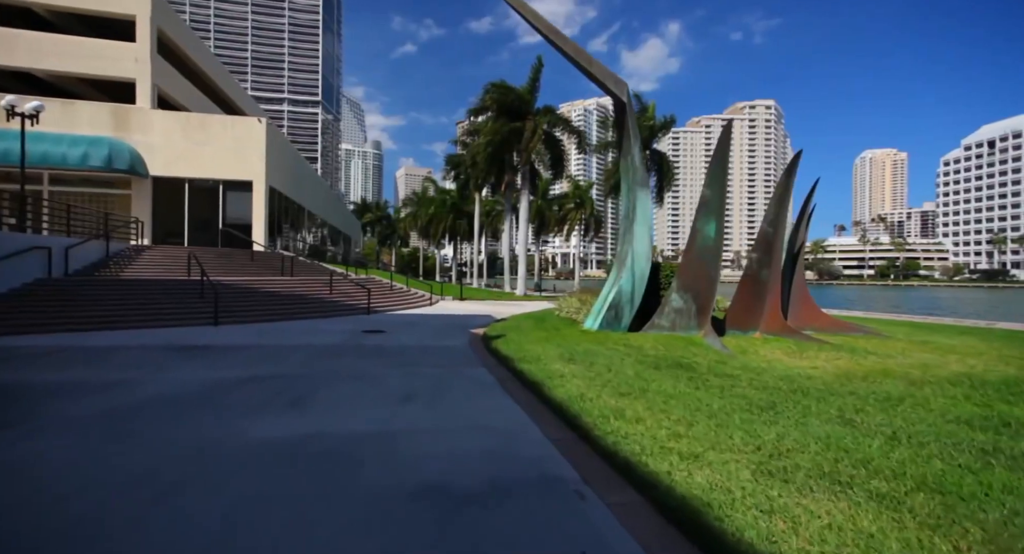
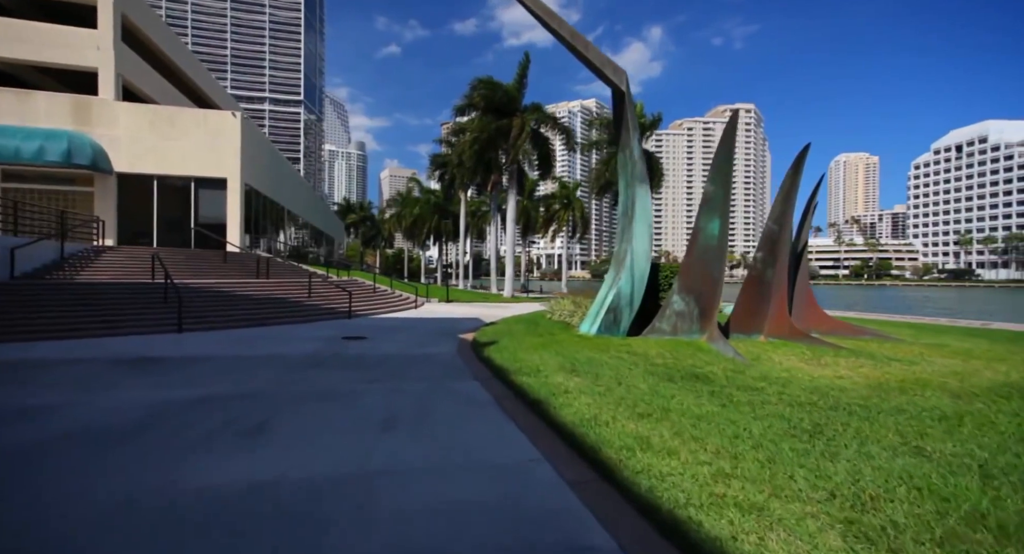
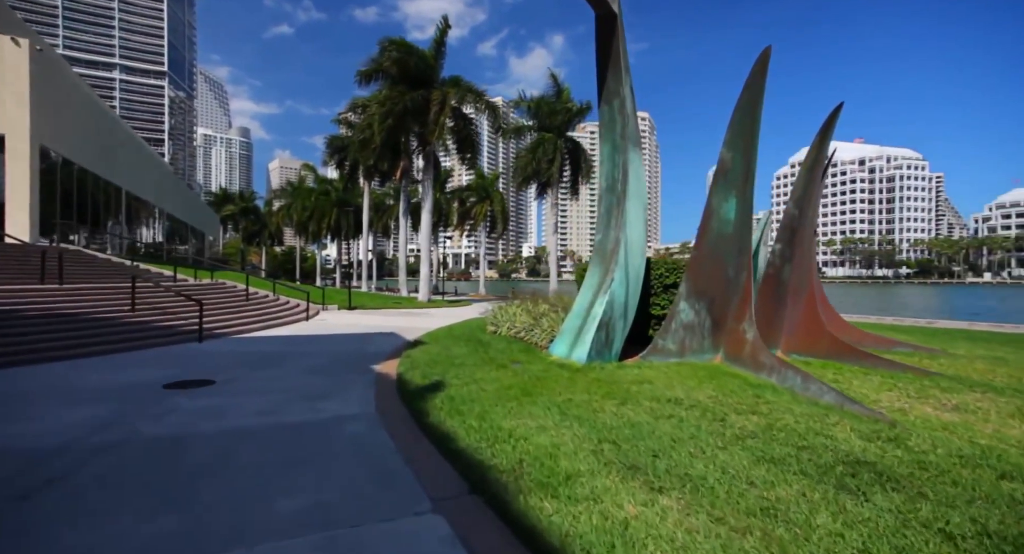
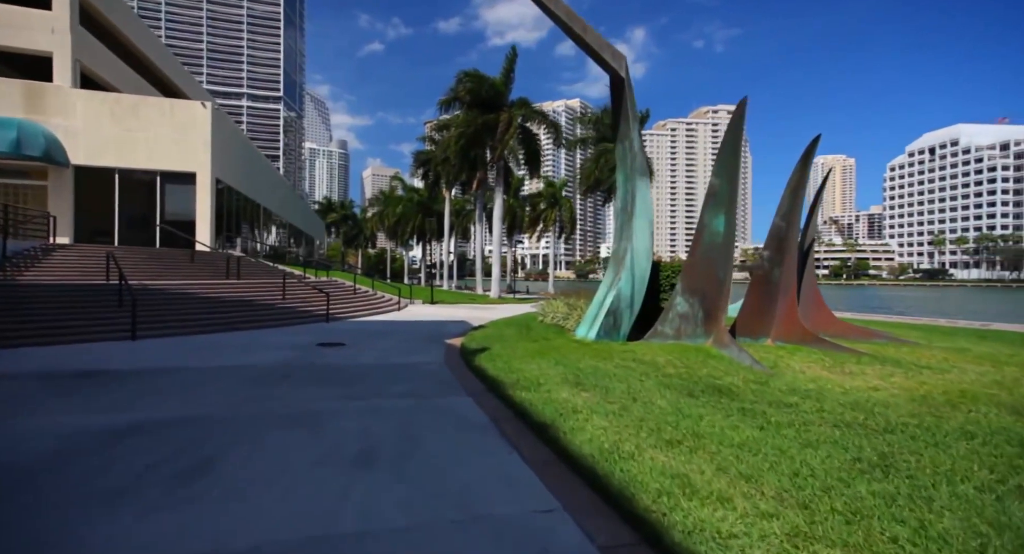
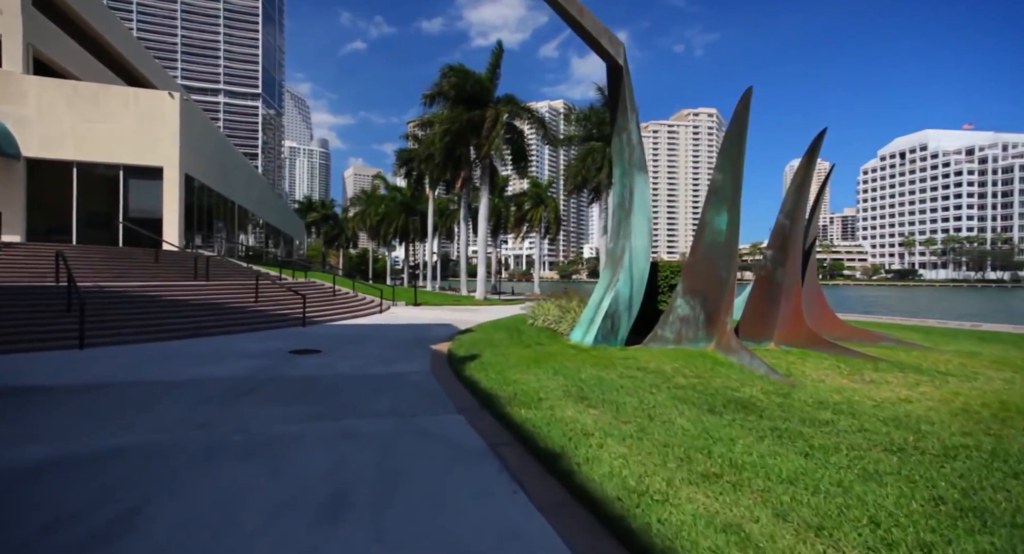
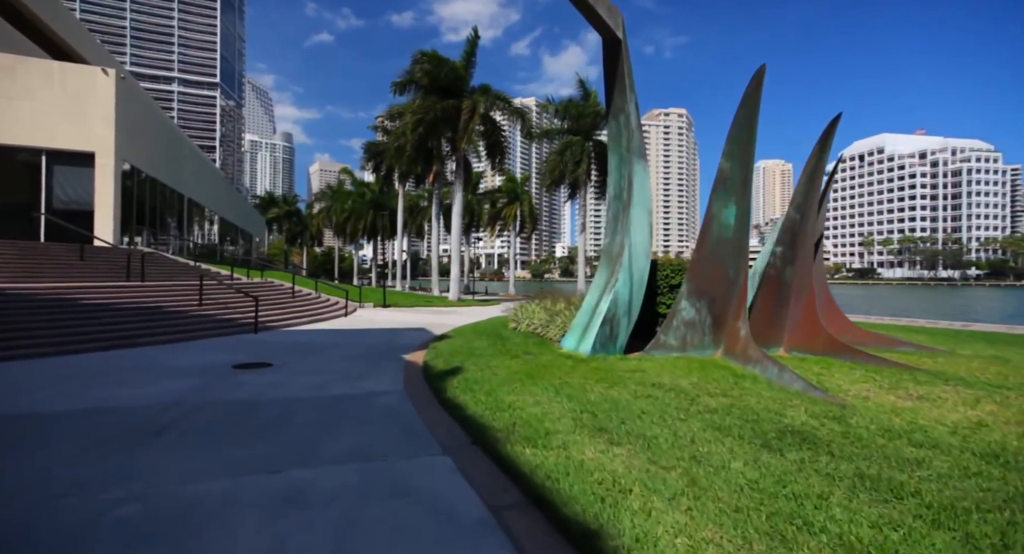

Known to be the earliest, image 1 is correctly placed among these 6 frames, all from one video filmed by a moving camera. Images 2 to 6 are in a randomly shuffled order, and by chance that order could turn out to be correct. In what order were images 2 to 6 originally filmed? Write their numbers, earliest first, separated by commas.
2, 4, 5, 6, 3
